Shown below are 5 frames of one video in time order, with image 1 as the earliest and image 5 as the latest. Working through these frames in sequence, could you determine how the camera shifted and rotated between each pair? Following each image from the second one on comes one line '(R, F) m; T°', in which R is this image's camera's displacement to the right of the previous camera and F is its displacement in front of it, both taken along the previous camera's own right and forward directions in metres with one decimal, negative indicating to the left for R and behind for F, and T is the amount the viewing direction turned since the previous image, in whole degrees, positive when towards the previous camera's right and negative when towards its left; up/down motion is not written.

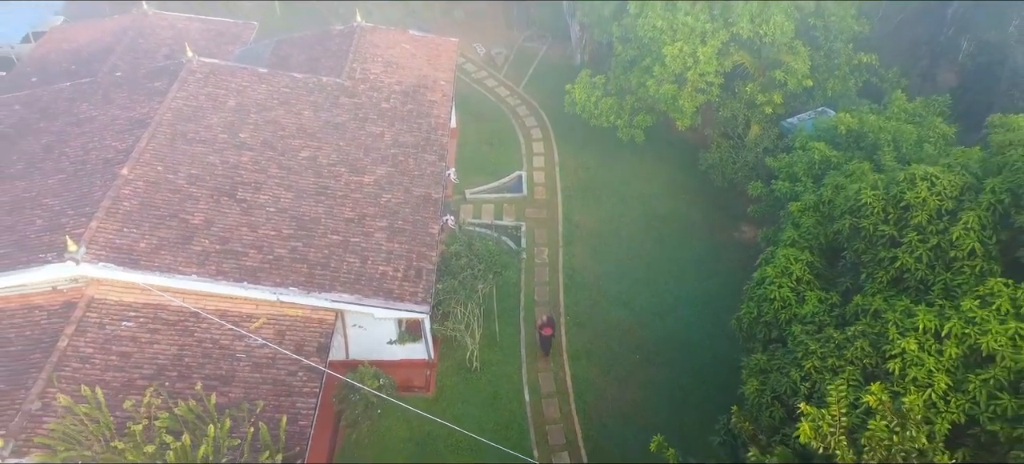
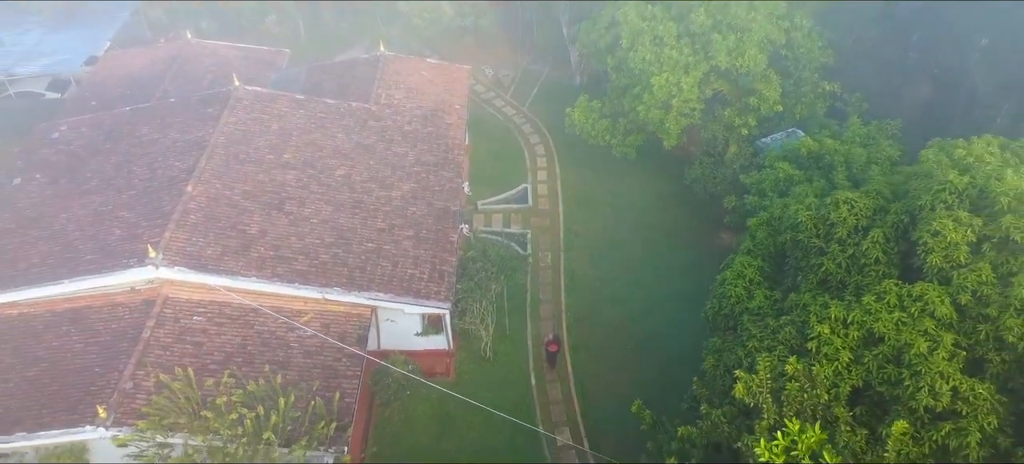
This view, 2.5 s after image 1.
(-0.2, -2.5) m; 0°
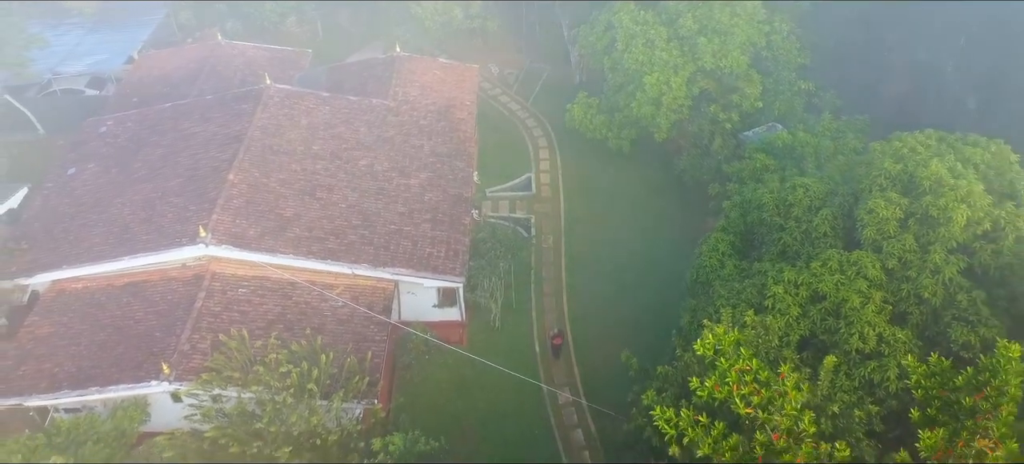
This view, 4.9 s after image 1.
(-0.2, -2.1) m; 0°
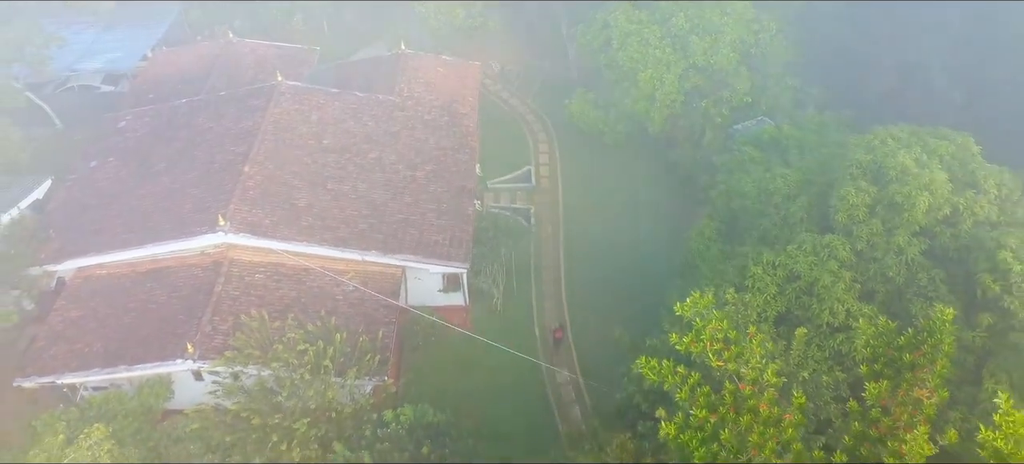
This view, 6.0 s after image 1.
(-0.1, -1.1) m; 0°
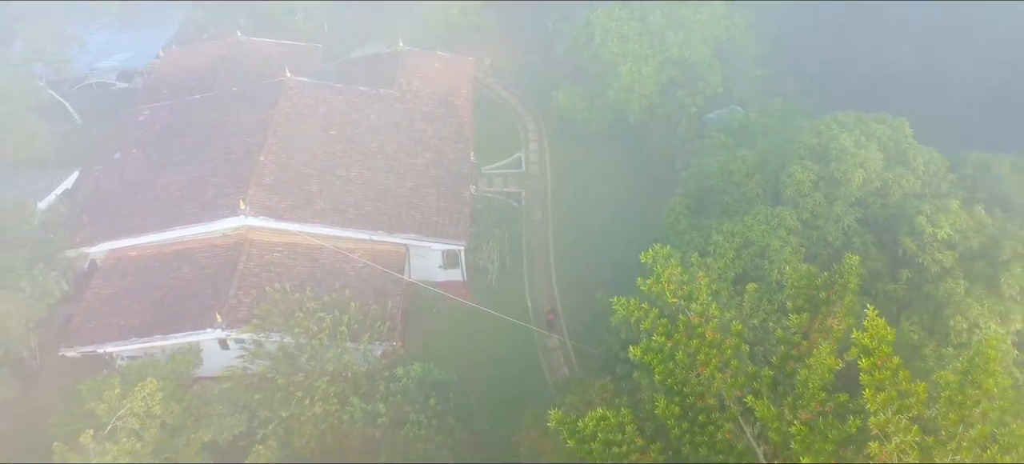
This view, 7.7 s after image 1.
(-0.1, -2.0) m; +1°
